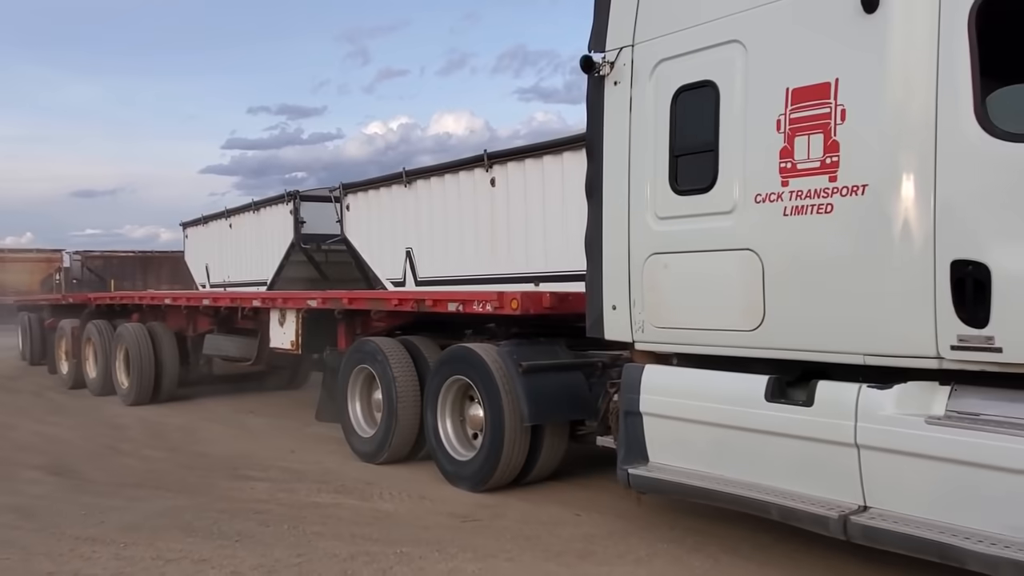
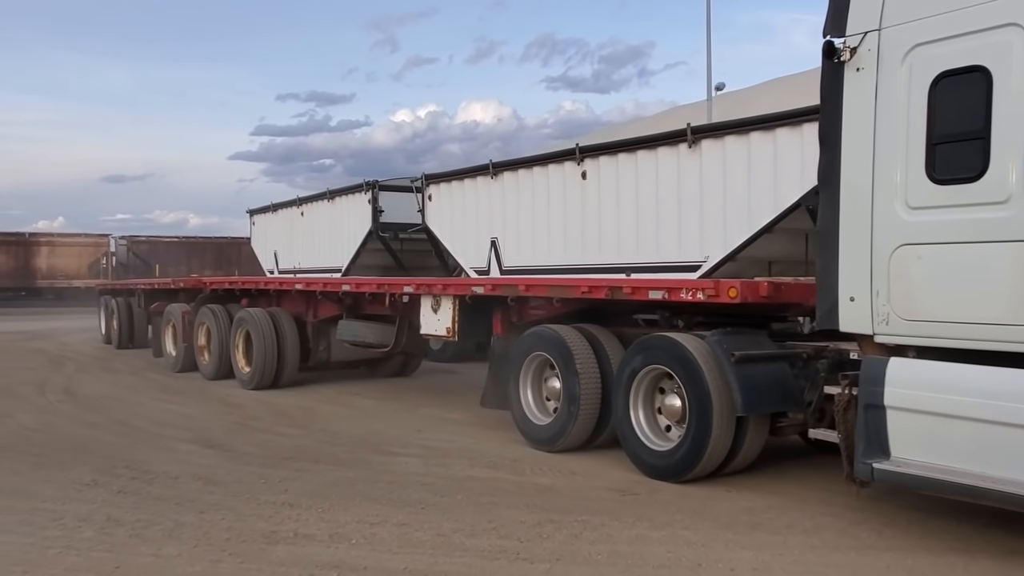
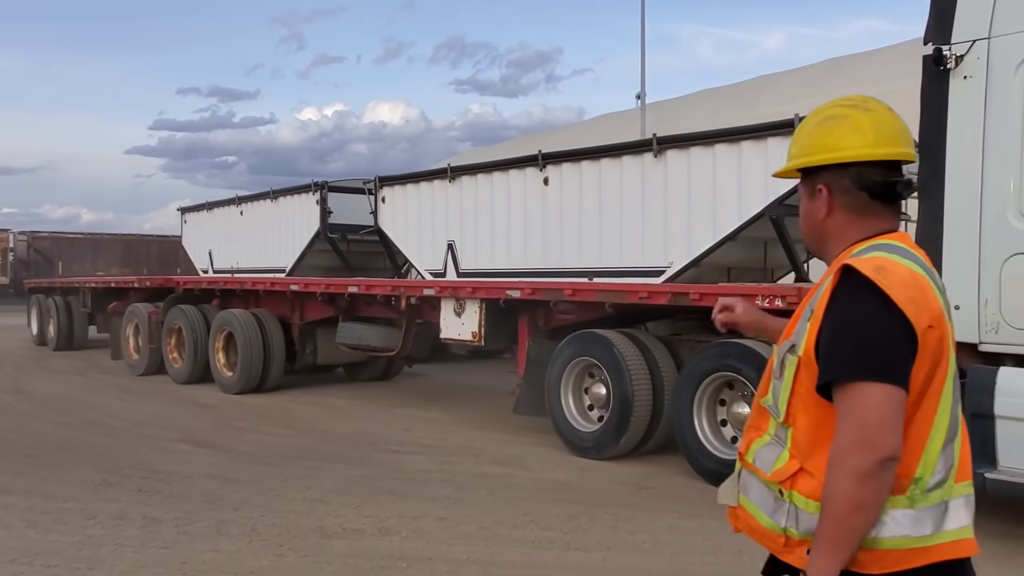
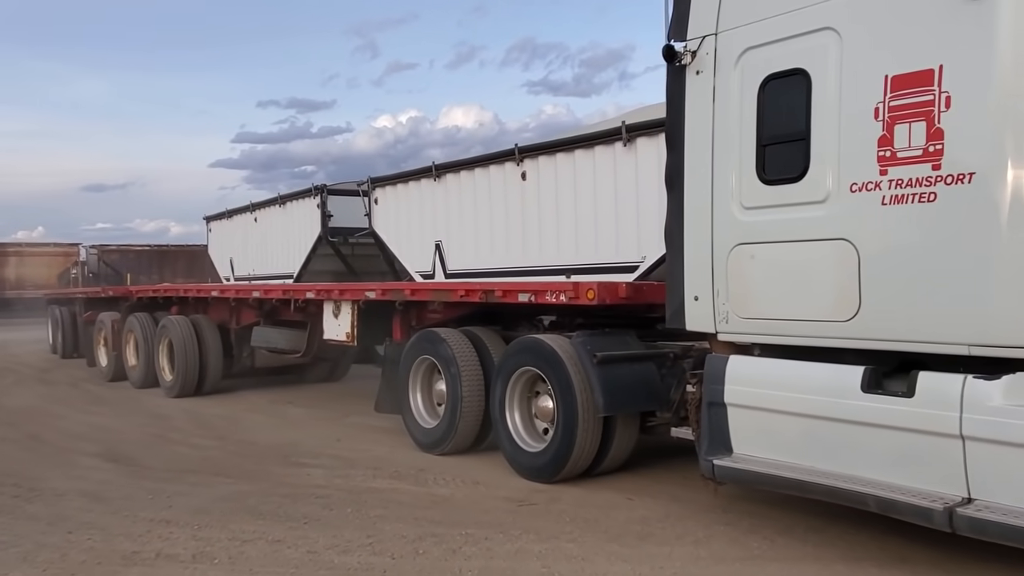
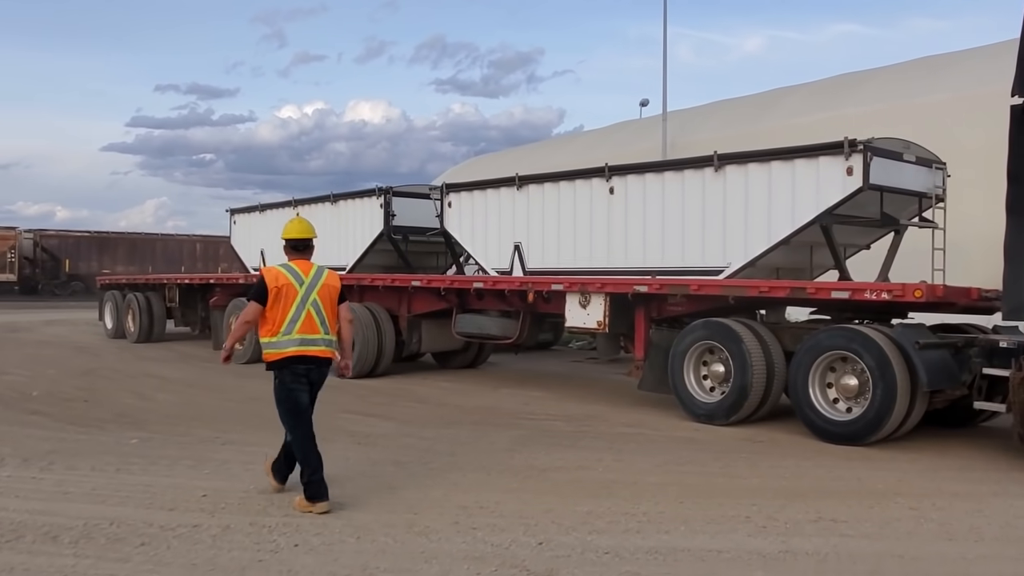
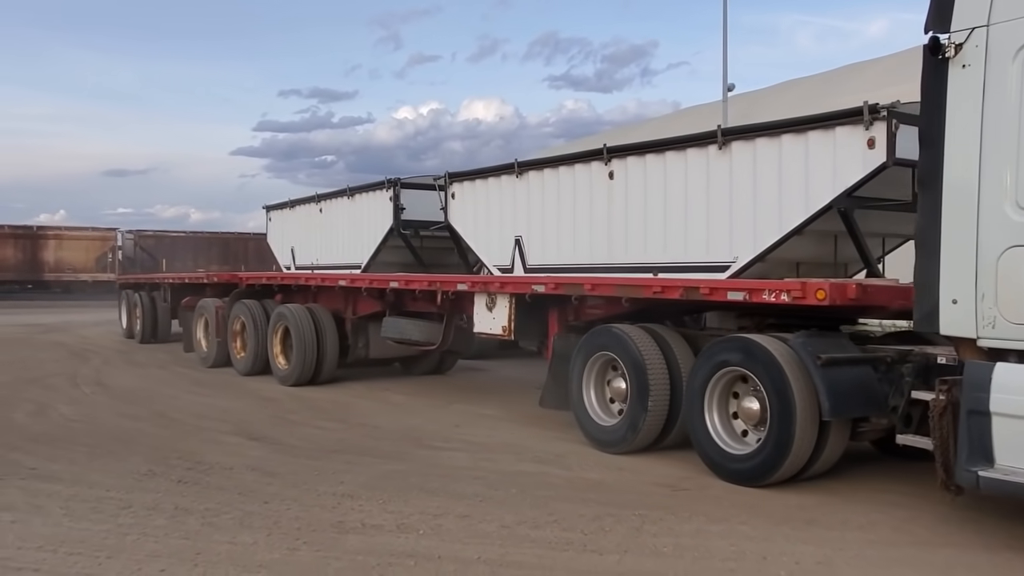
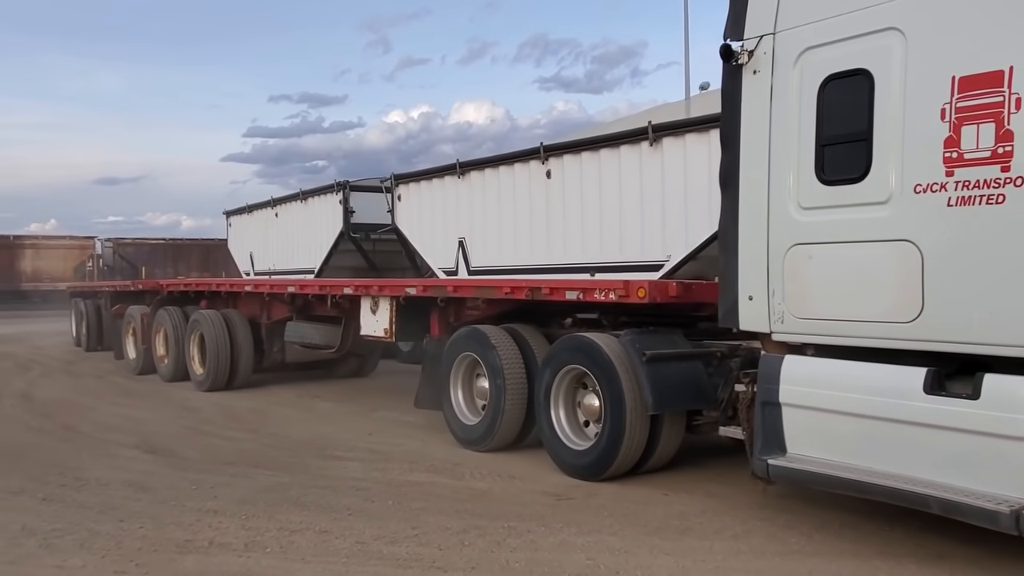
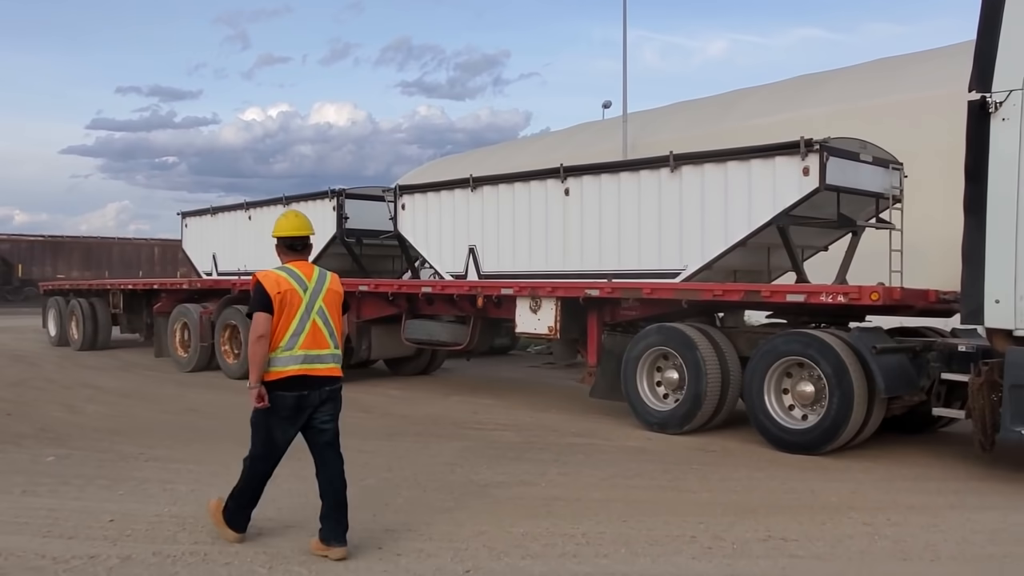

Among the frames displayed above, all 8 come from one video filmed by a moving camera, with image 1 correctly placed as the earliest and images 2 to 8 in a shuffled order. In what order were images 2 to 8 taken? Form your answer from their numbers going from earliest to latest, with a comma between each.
4, 7, 2, 6, 3, 8, 5
